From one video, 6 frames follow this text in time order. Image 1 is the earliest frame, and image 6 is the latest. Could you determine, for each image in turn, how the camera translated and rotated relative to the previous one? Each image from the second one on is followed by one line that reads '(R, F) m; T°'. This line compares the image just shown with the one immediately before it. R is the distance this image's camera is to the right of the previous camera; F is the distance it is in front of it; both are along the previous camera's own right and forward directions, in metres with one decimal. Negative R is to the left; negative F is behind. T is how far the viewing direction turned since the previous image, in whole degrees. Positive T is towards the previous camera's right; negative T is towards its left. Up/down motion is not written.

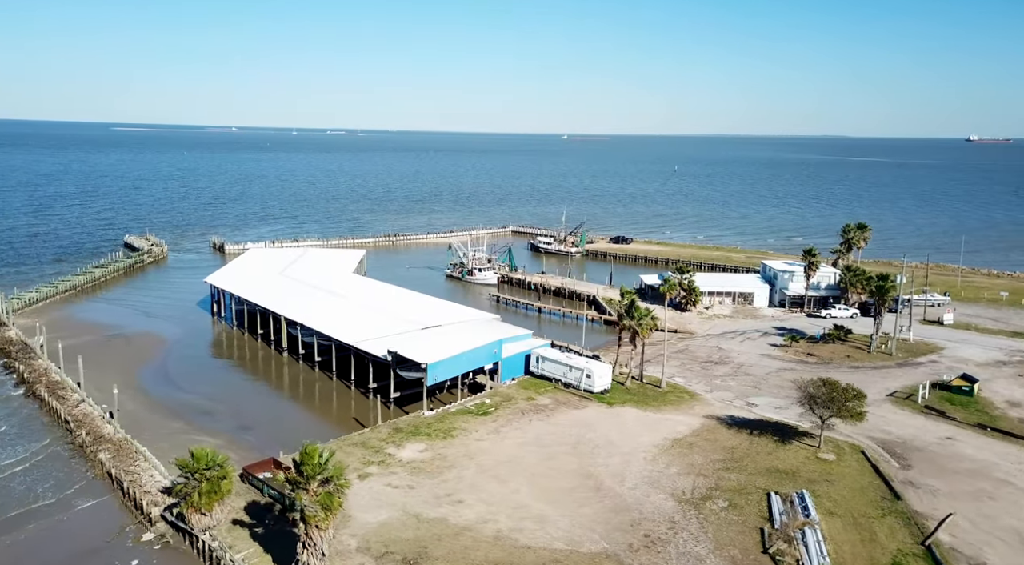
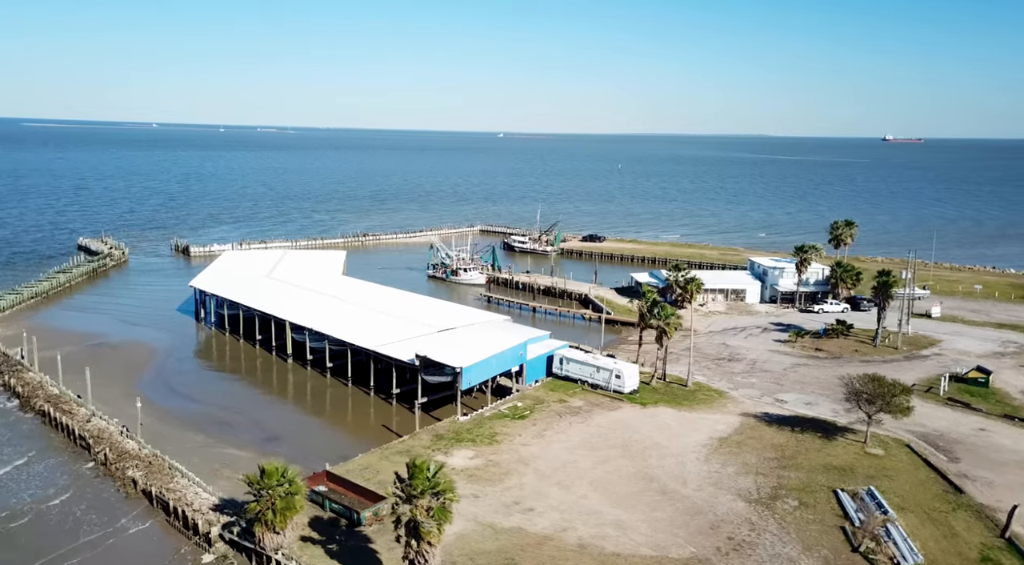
(-4.1, +0.9) m; +4°
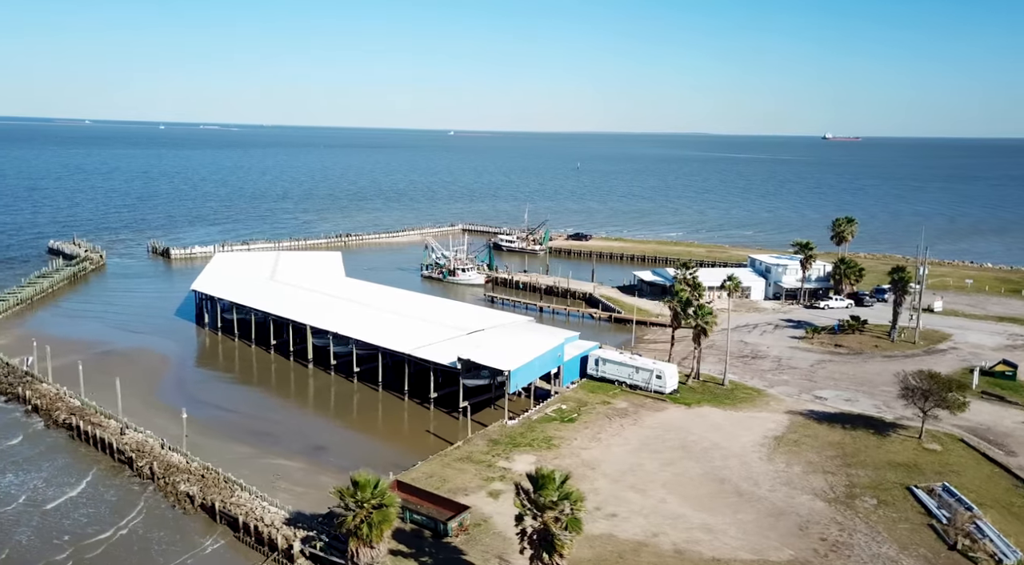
(-4.0, +0.7) m; +3°
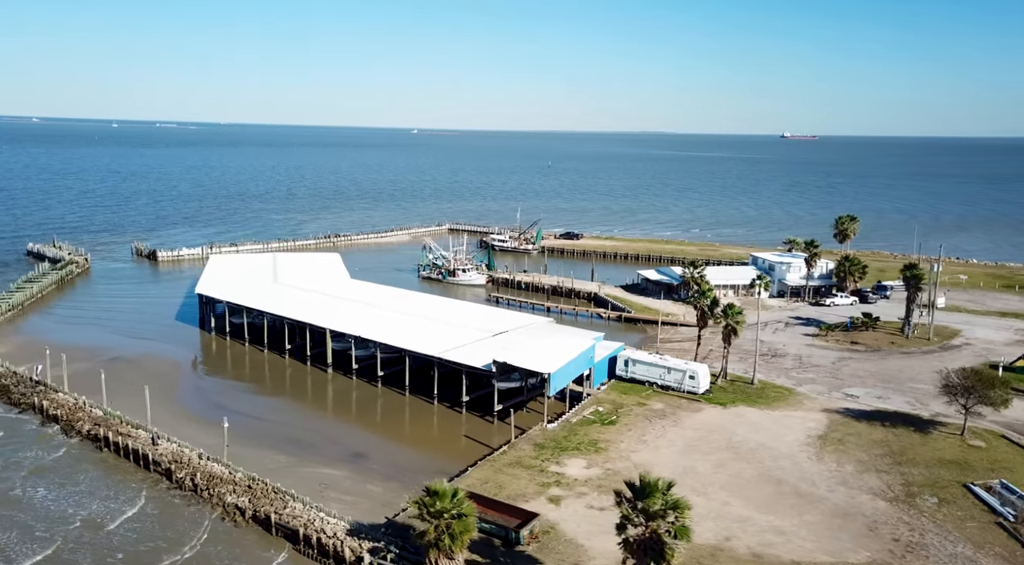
(-3.0, +0.5) m; +2°
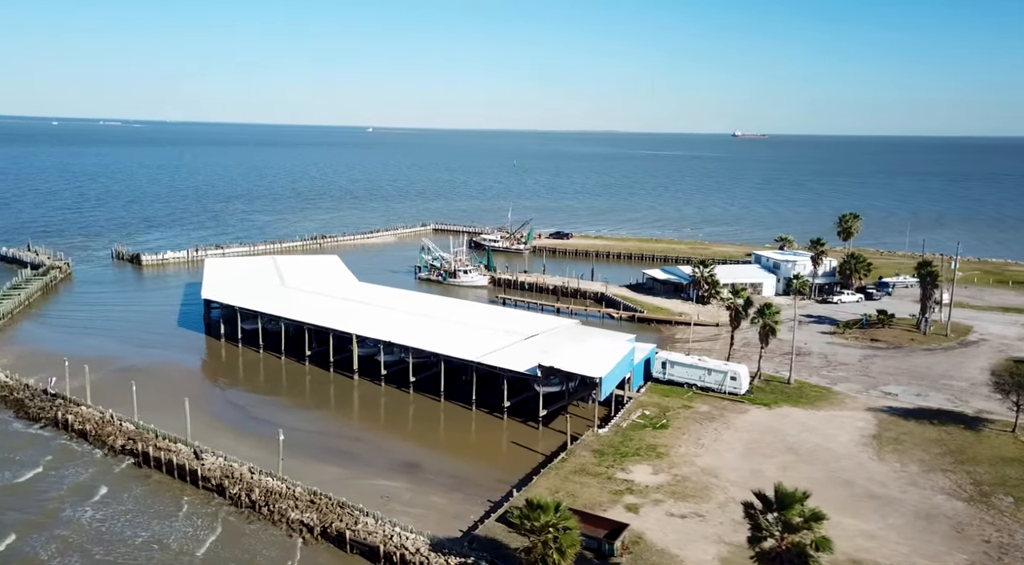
(-3.7, +0.8) m; +3°
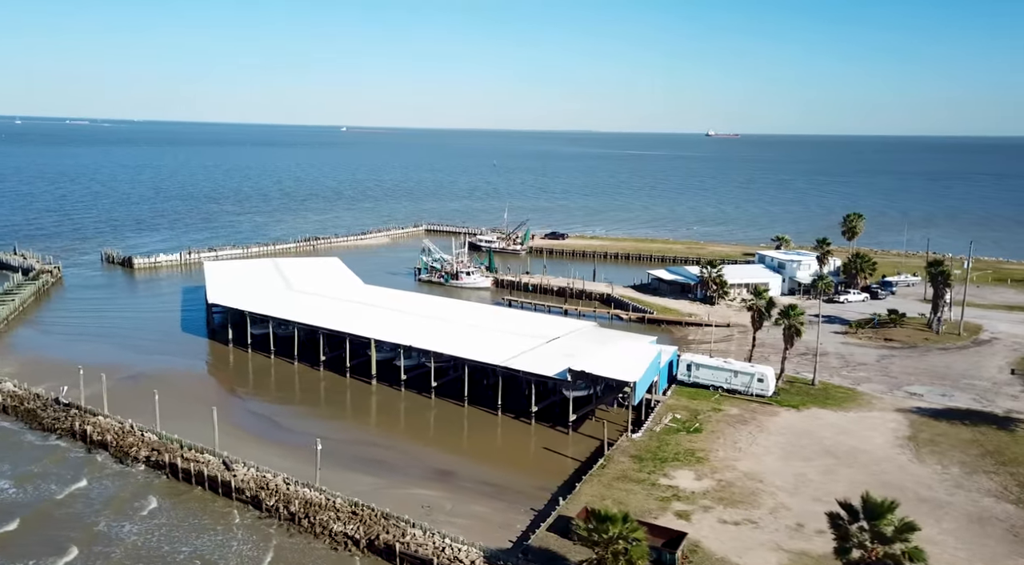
(-2.2, +0.5) m; +1°
